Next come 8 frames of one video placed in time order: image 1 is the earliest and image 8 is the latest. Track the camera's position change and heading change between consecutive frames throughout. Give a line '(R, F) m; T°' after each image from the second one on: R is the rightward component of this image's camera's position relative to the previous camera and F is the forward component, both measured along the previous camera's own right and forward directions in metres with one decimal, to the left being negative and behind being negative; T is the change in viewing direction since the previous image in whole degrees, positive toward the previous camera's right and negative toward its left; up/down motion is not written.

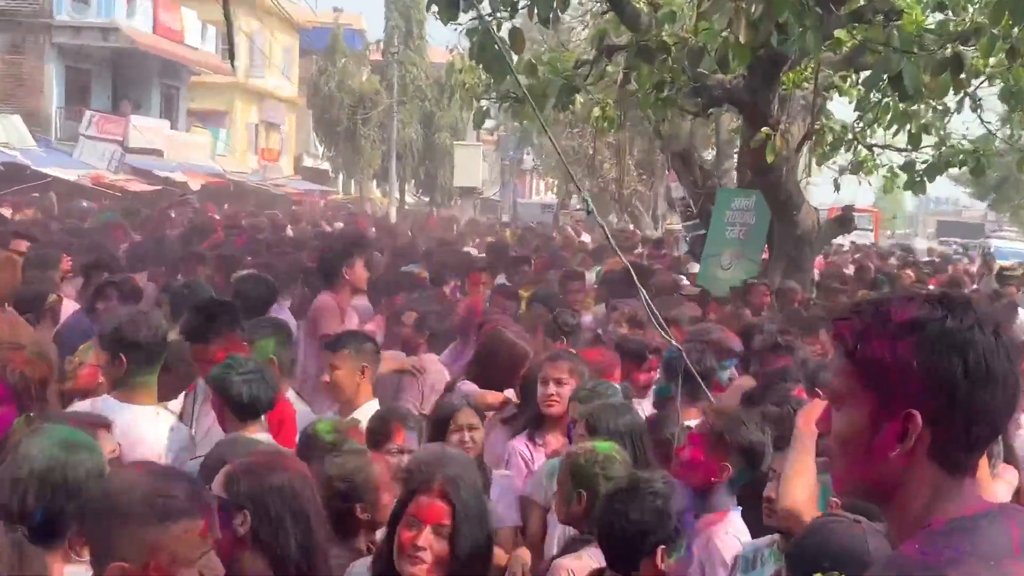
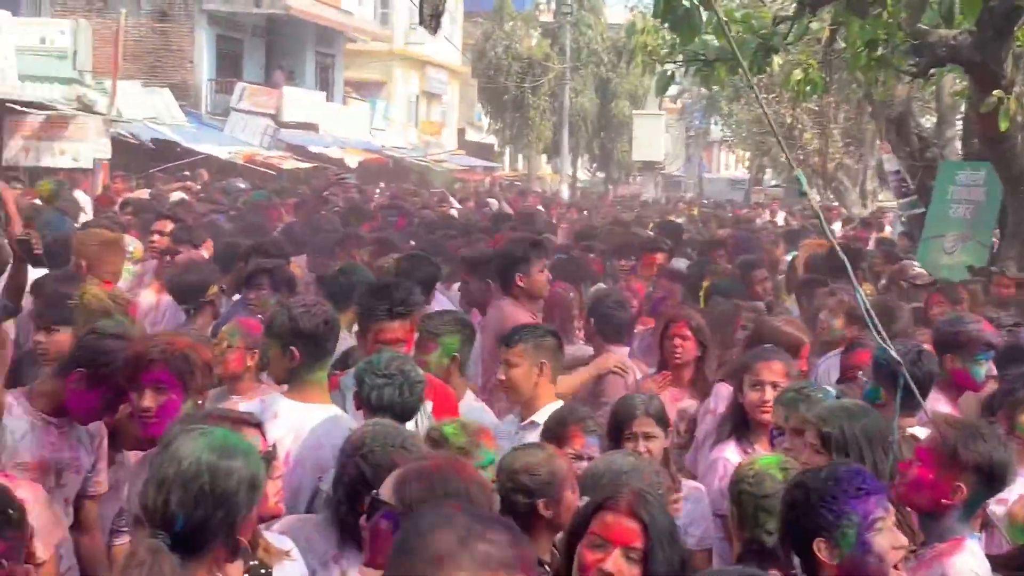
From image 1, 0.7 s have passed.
(-0.1, +0.5) m; -7°
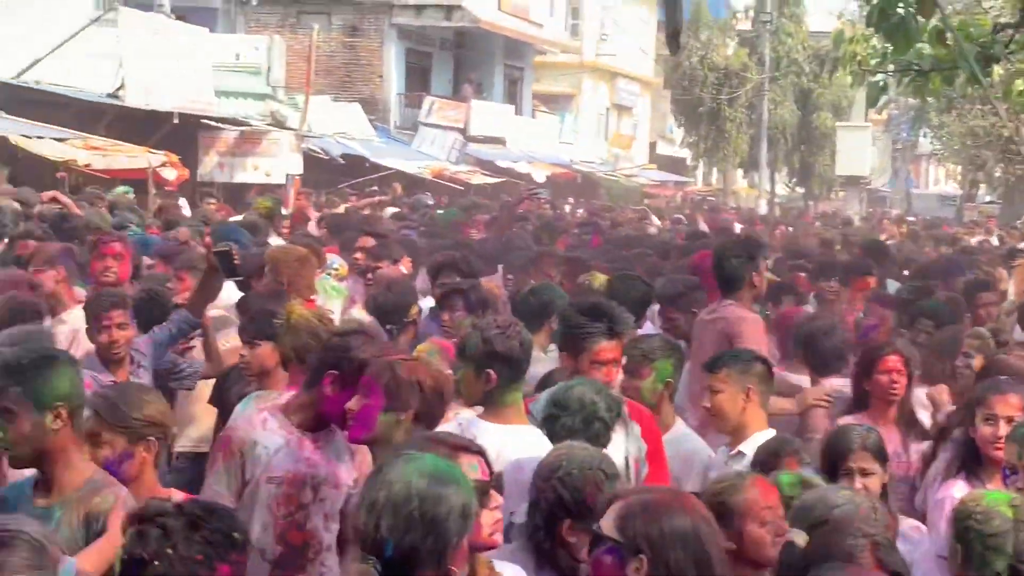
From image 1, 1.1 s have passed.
(-0.2, +0.1) m; -6°
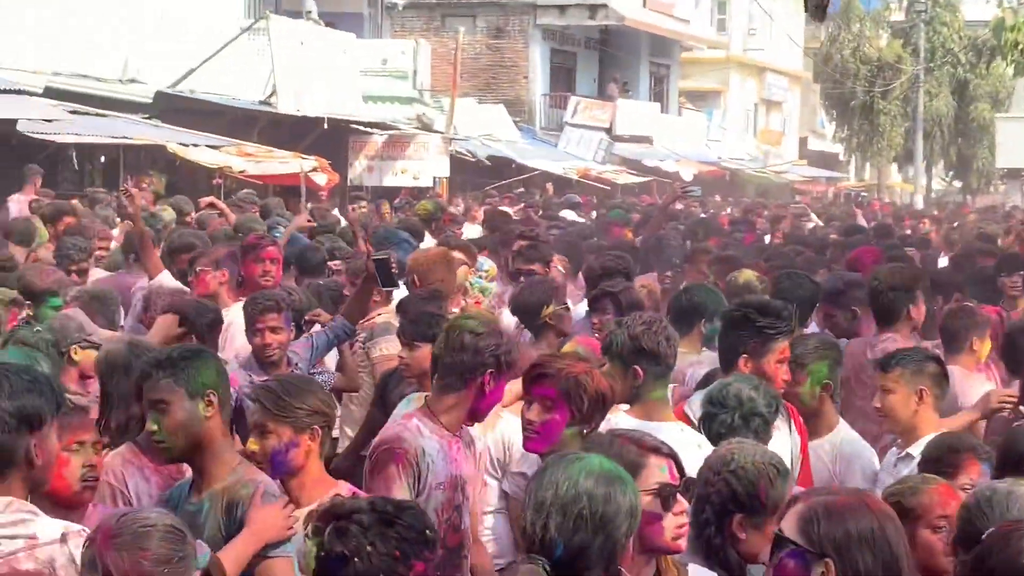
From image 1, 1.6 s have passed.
(-0.1, 0.0) m; -5°
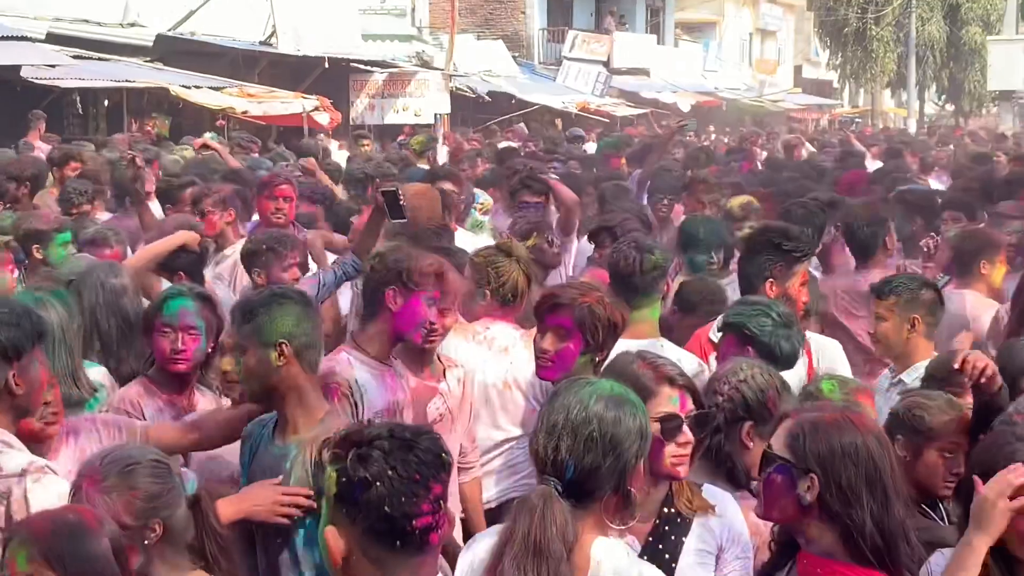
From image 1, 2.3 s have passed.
(0.0, -0.1) m; 0°
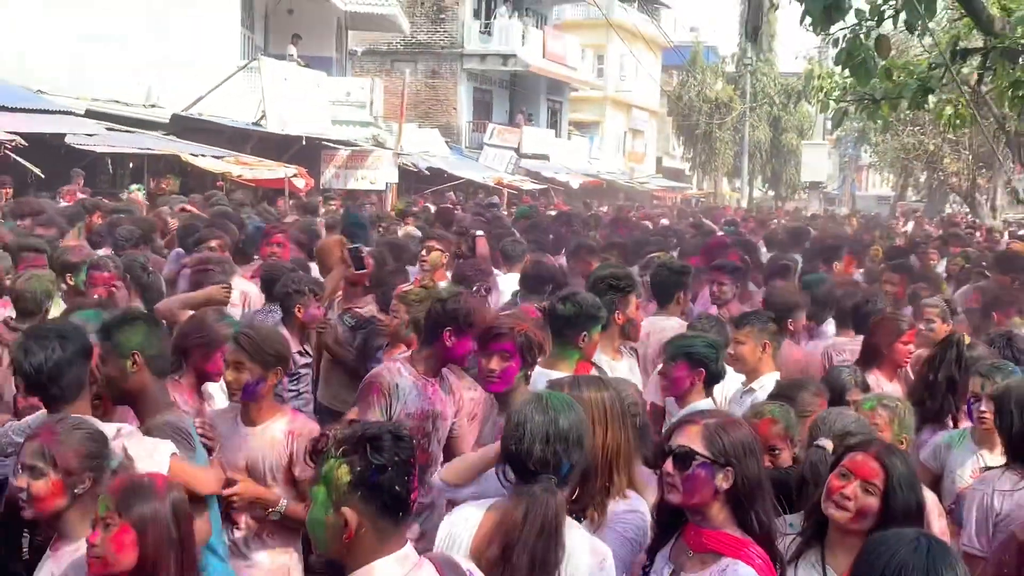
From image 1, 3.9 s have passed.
(-0.6, -1.3) m; +8°
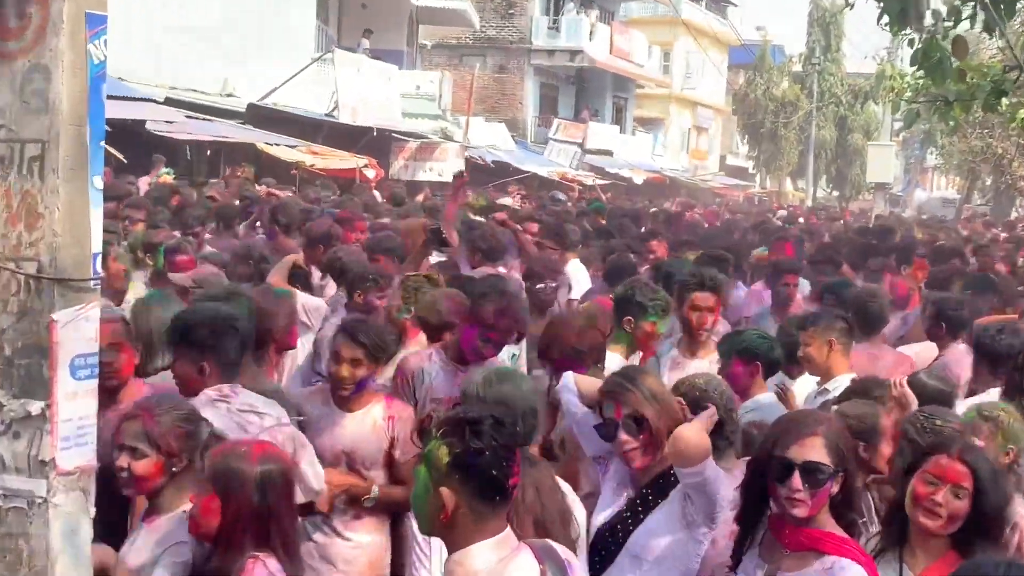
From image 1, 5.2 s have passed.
(0.0, -0.1) m; -2°
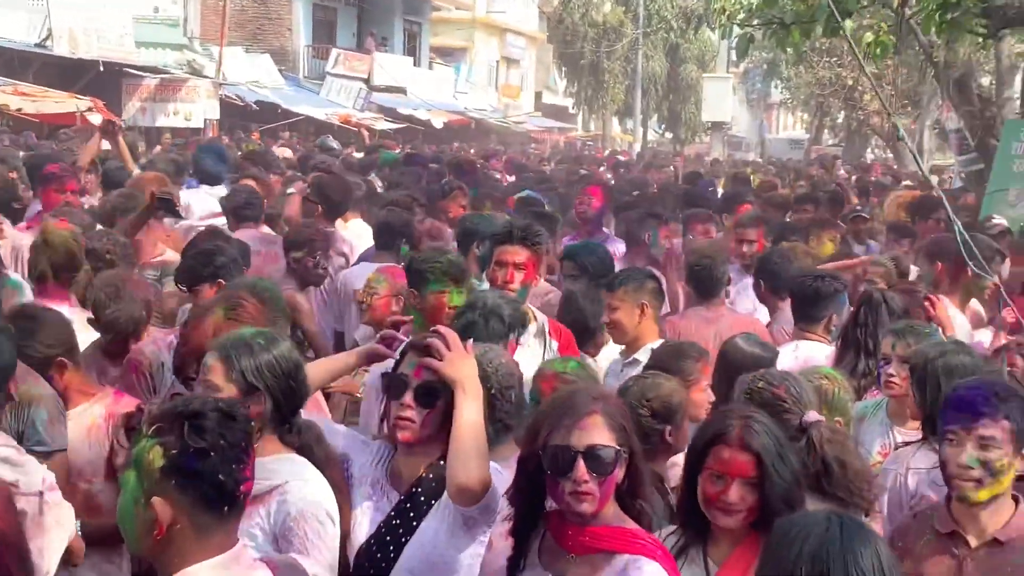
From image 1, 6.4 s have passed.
(+0.3, +1.0) m; +6°
